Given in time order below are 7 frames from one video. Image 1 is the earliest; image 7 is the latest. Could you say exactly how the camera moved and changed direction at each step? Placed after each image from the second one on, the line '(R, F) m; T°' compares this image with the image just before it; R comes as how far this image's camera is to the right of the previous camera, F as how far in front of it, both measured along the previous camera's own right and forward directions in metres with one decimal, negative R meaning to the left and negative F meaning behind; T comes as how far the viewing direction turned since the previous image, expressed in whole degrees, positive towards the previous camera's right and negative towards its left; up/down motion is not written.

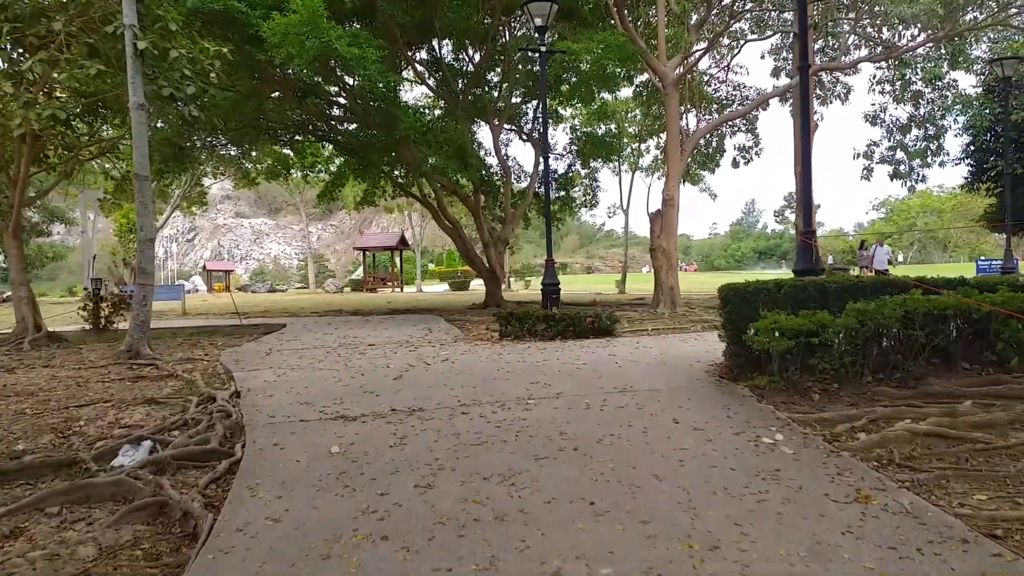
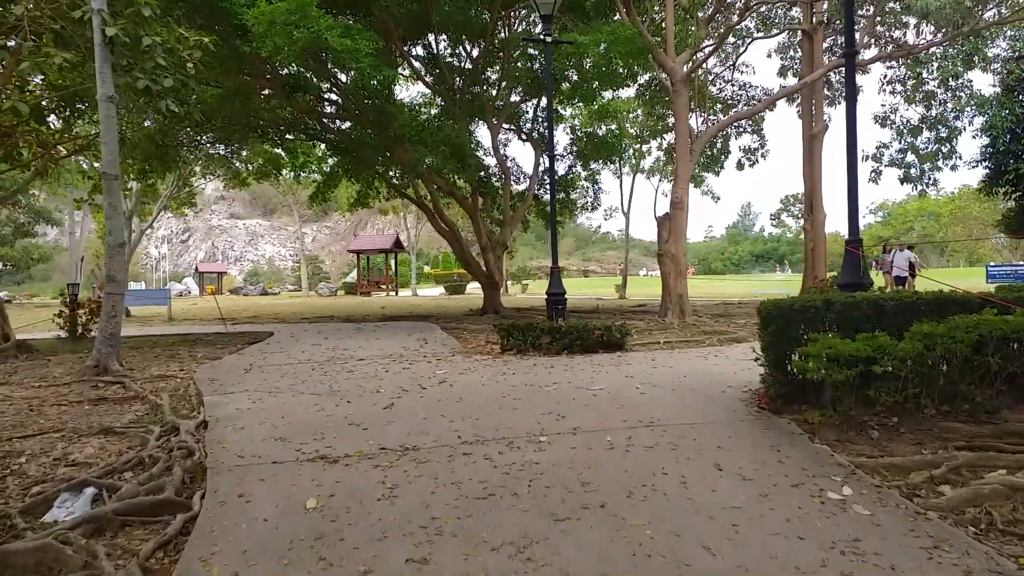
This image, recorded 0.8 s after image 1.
(-0.1, +0.7) m; 0°
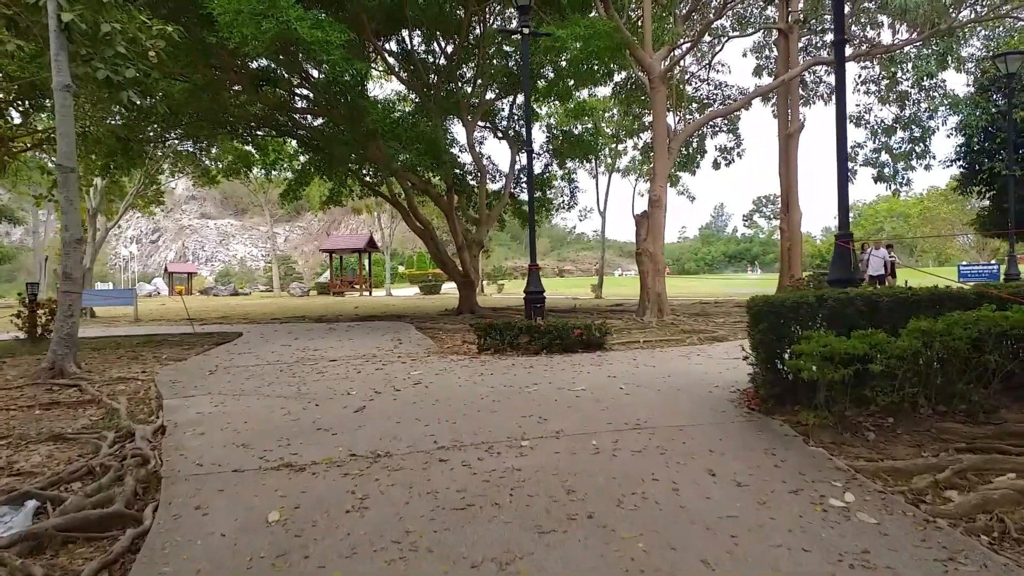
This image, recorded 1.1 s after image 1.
(0.0, +0.2) m; +2°
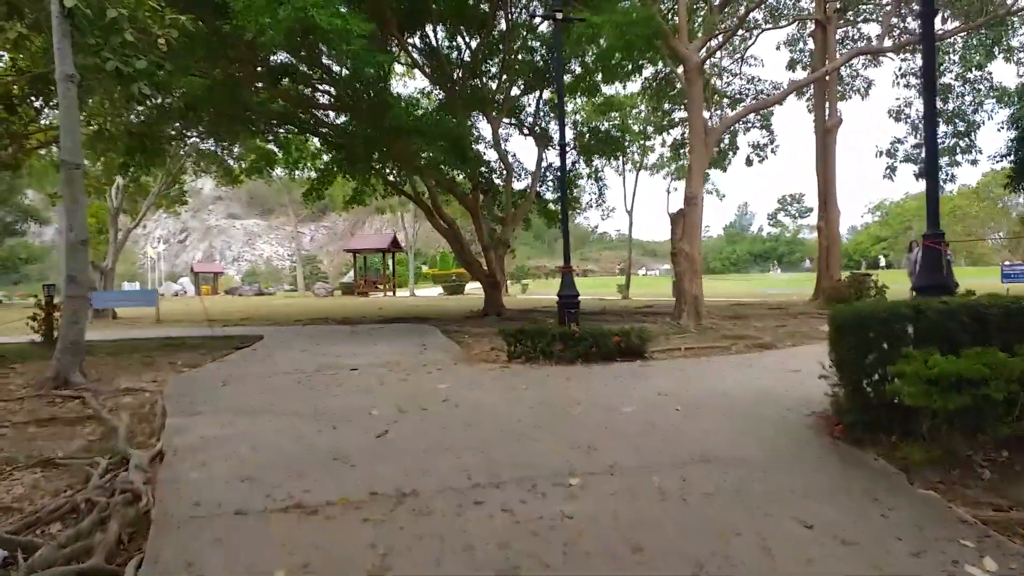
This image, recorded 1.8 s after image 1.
(-0.1, +0.6) m; -1°
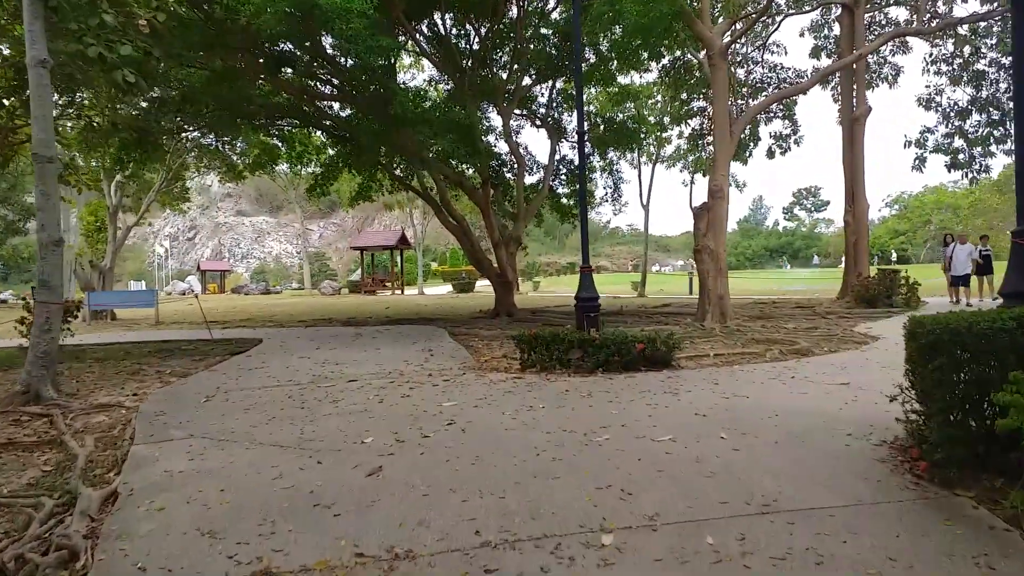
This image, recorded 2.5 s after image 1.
(0.0, +0.6) m; -1°
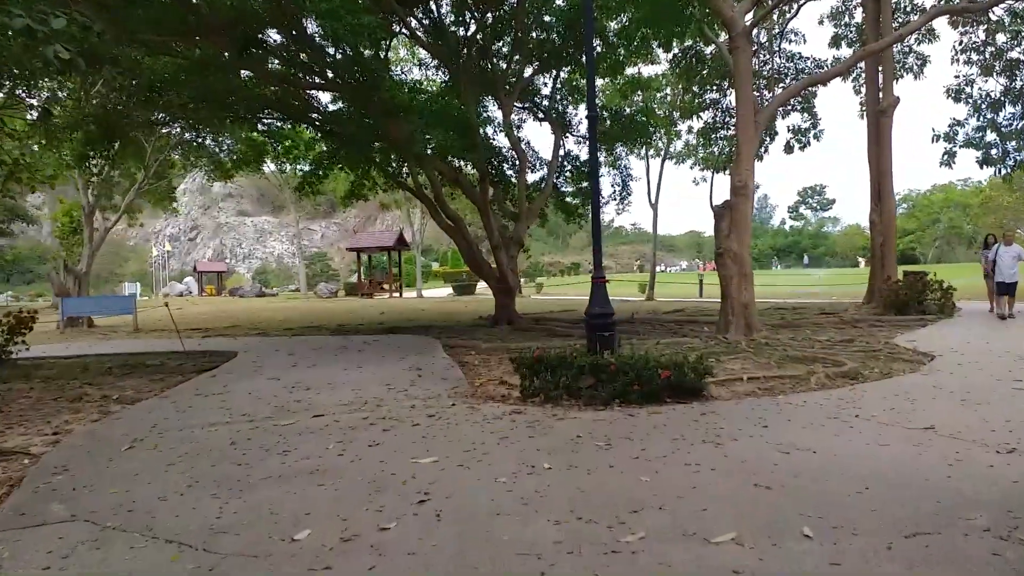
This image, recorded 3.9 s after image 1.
(0.0, +1.2) m; 0°
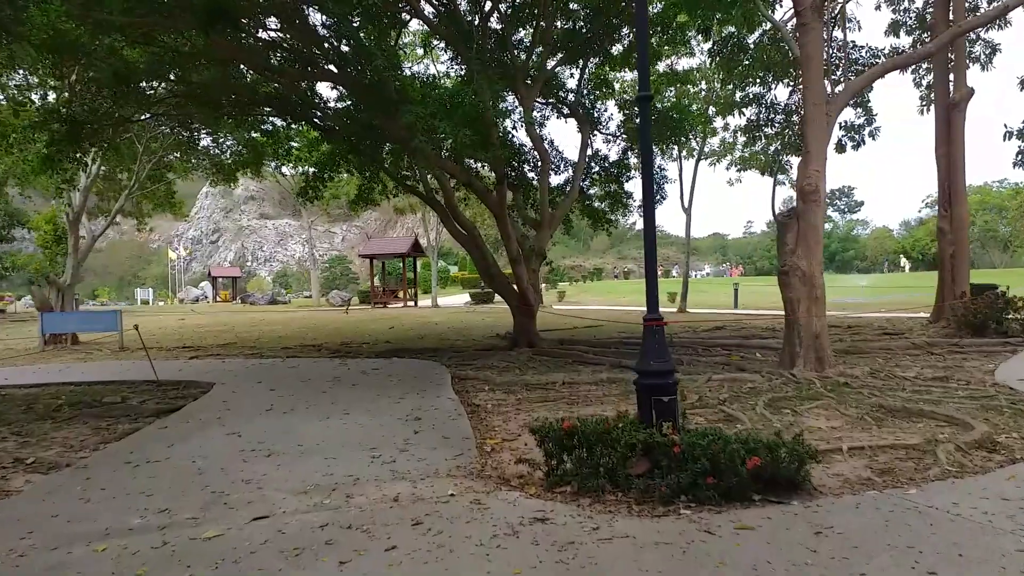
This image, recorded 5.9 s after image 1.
(0.0, +1.7) m; -2°
